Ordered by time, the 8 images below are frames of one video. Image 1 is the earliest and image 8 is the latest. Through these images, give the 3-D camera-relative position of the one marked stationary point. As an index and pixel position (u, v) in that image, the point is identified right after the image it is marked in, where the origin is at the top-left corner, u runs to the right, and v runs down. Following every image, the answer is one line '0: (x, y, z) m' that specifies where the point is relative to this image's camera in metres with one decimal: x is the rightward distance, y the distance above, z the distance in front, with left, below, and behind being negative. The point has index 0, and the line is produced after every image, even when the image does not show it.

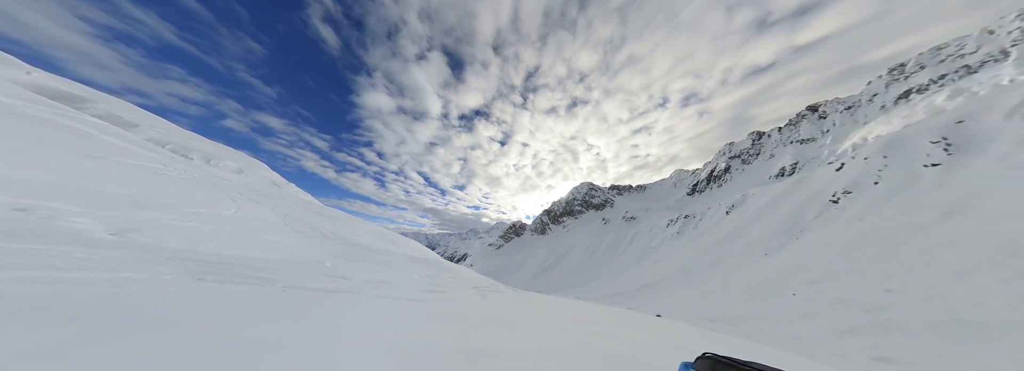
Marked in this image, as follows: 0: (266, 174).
0: (-27.6, +1.3, +19.9) m
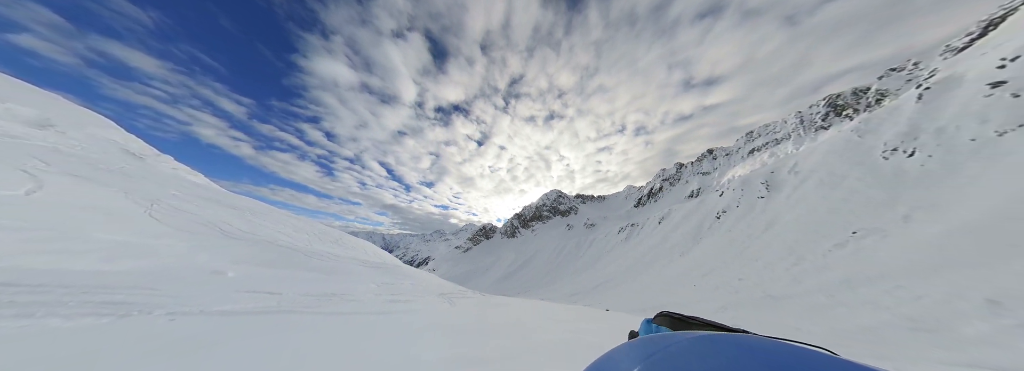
0: (-29.6, +3.6, +12.9) m
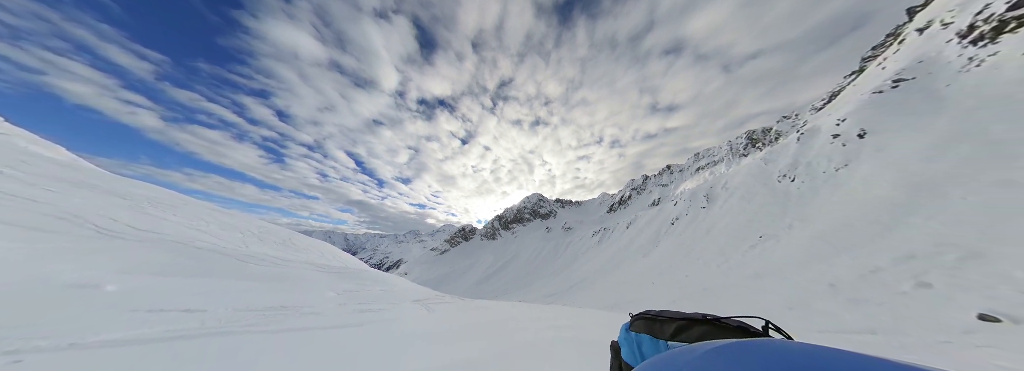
0: (-29.8, +5.2, +8.1) m
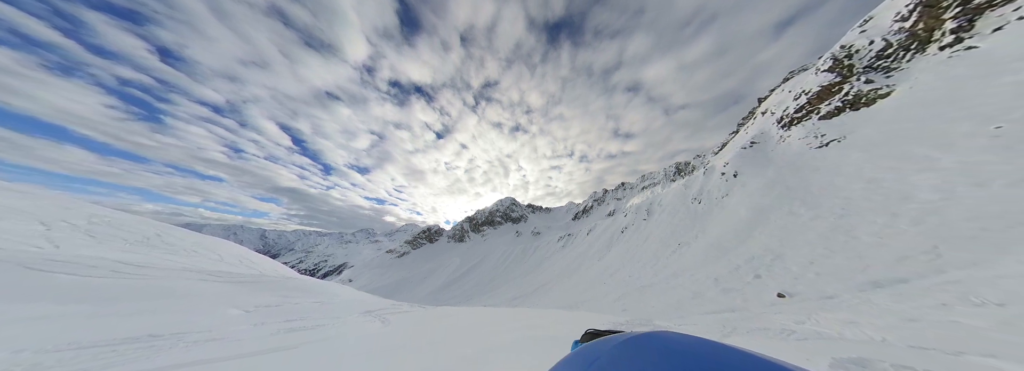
0: (-29.5, +7.6, +3.0) m
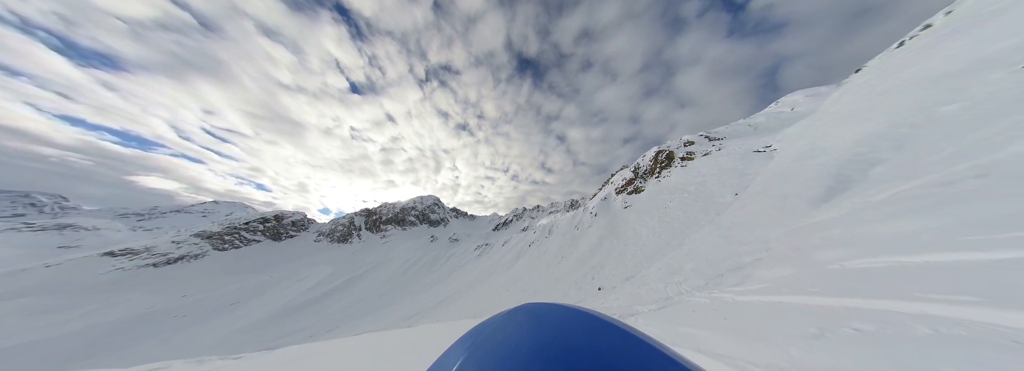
0: (-26.2, +13.6, -6.4) m
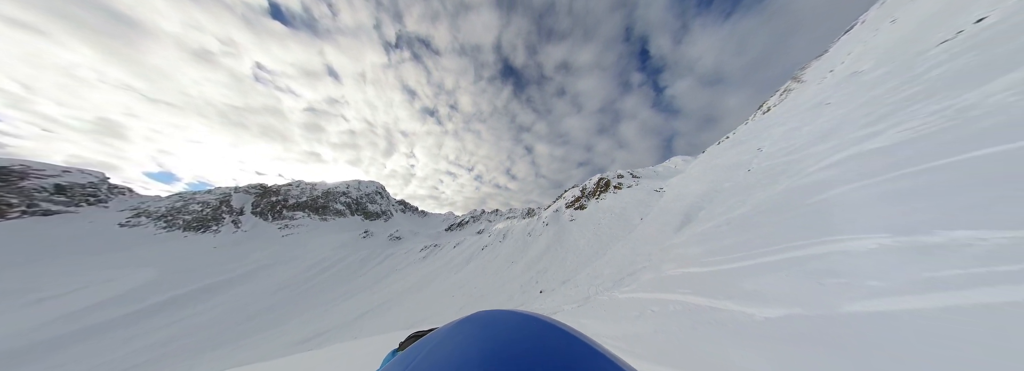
0: (-22.2, +17.4, -11.2) m
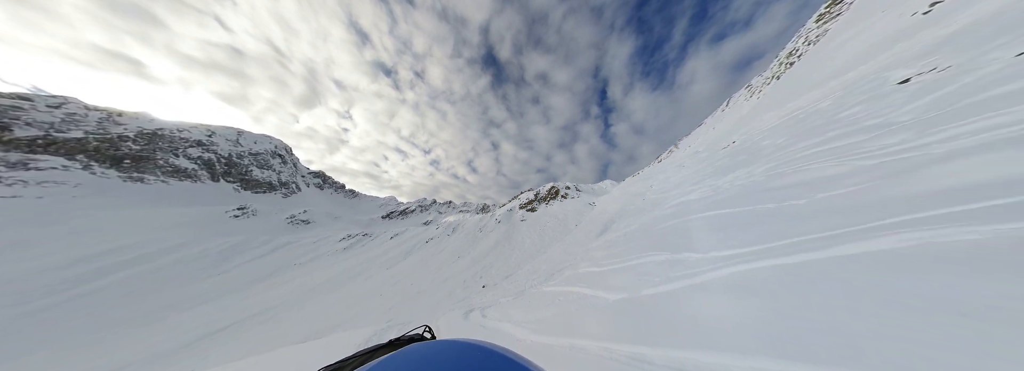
0: (-16.0, +20.2, -16.5) m
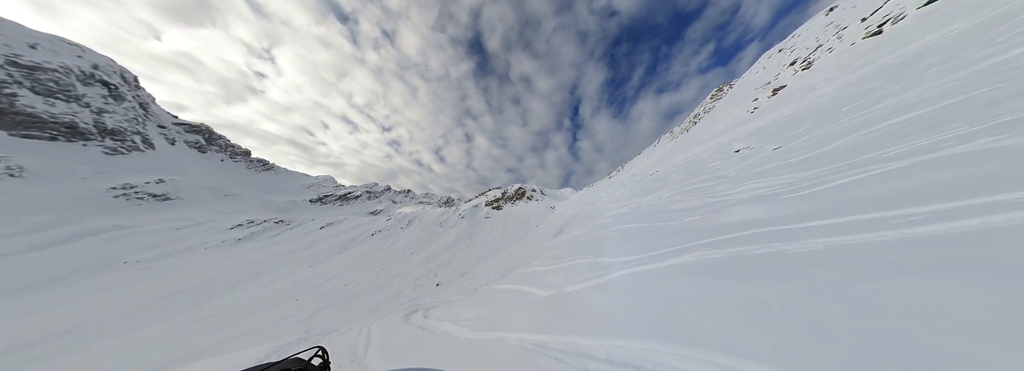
0: (-7.5, +21.6, -19.9) m
